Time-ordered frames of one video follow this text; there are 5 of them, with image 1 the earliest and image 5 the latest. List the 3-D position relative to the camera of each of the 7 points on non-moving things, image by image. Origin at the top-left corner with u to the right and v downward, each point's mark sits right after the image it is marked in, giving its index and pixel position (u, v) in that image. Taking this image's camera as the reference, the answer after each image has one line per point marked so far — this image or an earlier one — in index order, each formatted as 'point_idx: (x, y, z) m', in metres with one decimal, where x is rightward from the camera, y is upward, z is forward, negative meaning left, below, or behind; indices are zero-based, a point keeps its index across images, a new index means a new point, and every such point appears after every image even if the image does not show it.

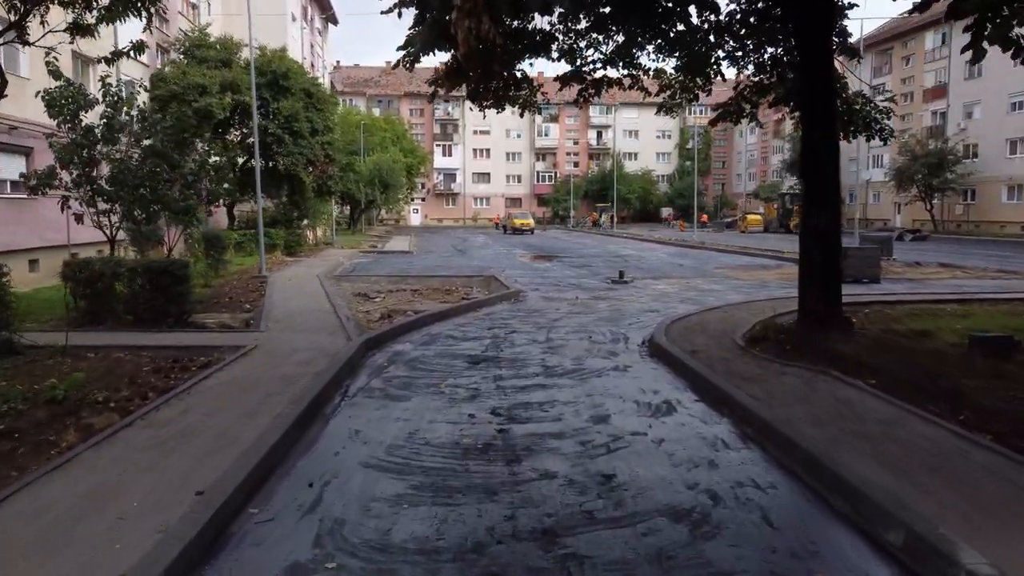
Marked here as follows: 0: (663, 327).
0: (+3.0, -0.8, +11.5) m
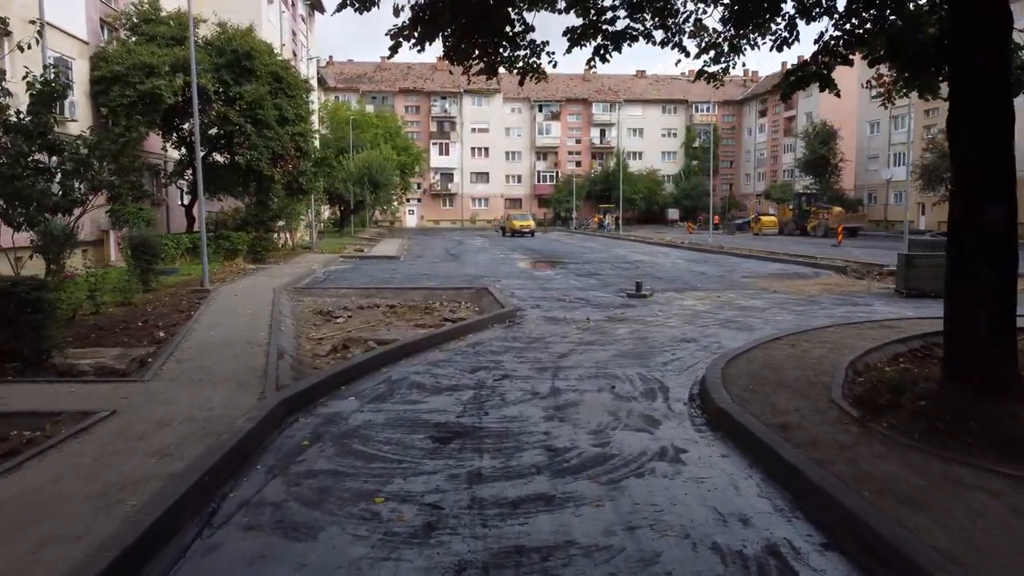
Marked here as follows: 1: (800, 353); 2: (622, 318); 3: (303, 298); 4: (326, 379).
0: (+2.9, -1.2, +8.1) m
1: (+4.5, -1.0, +9.2) m
2: (+2.5, -0.7, +13.4) m
3: (-5.9, -0.3, +16.4) m
4: (-2.6, -1.3, +8.1) m
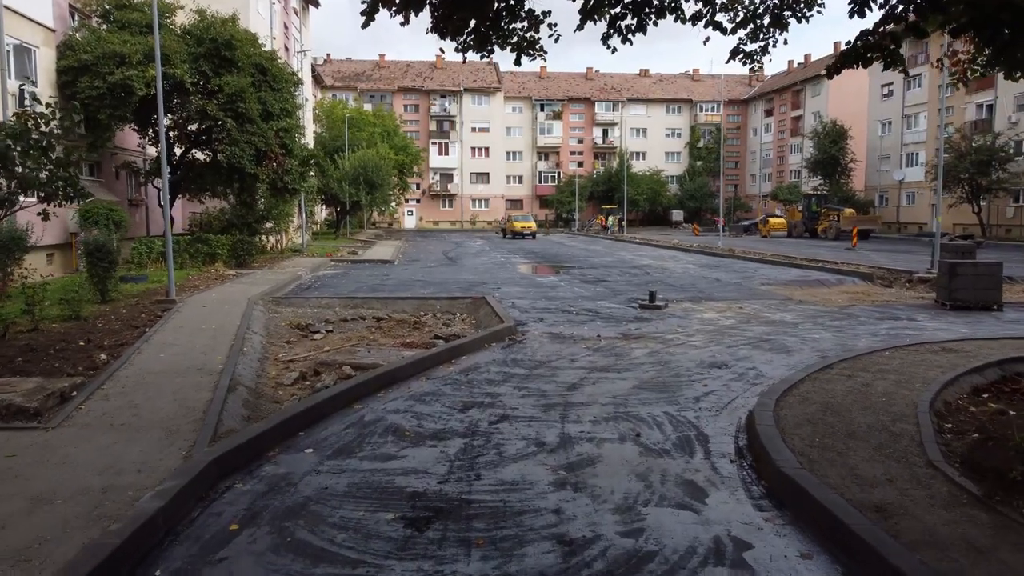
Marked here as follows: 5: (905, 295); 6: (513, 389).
0: (+2.9, -1.4, +6.5) m
1: (+4.5, -1.3, +7.6) m
2: (+2.5, -1.0, +11.8) m
3: (-5.9, -0.6, +14.8) m
4: (-2.6, -1.5, +6.5) m
5: (+12.0, -0.2, +18.0) m
6: (0.0, -1.4, +8.3) m
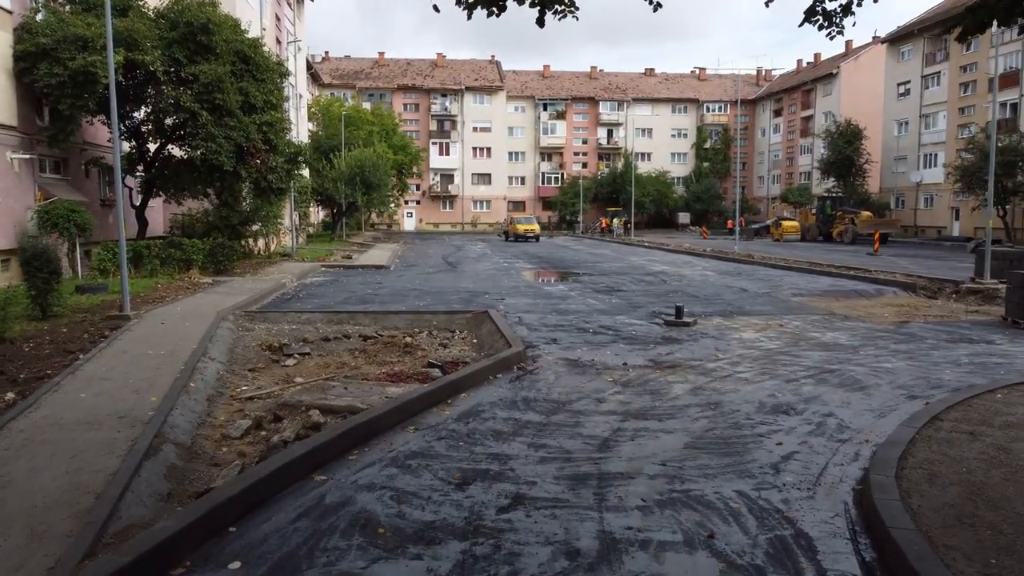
0: (+3.0, -1.7, +4.5) m
1: (+4.6, -1.6, +5.6) m
2: (+2.7, -1.3, +9.8) m
3: (-5.7, -0.9, +12.8) m
4: (-2.4, -1.8, +4.6) m
5: (+12.2, -0.6, +16.0) m
6: (+0.2, -1.7, +6.3) m
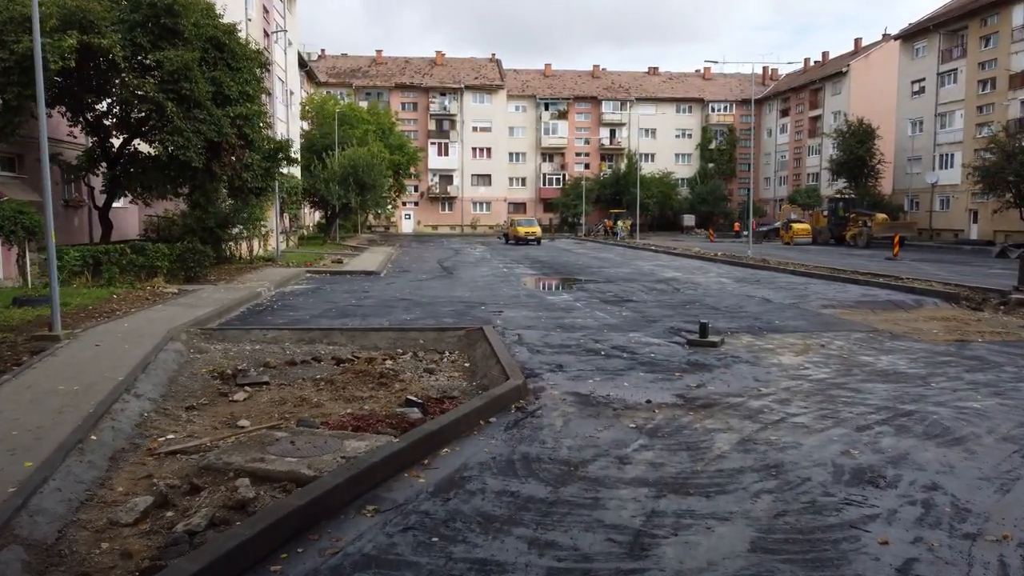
0: (+3.0, -2.0, +2.7) m
1: (+4.6, -1.8, +3.7) m
2: (+2.6, -1.5, +7.9) m
3: (-5.7, -1.1, +11.0) m
4: (-2.5, -2.0, +2.7) m
5: (+12.2, -0.9, +14.1) m
6: (+0.1, -2.0, +4.4) m
